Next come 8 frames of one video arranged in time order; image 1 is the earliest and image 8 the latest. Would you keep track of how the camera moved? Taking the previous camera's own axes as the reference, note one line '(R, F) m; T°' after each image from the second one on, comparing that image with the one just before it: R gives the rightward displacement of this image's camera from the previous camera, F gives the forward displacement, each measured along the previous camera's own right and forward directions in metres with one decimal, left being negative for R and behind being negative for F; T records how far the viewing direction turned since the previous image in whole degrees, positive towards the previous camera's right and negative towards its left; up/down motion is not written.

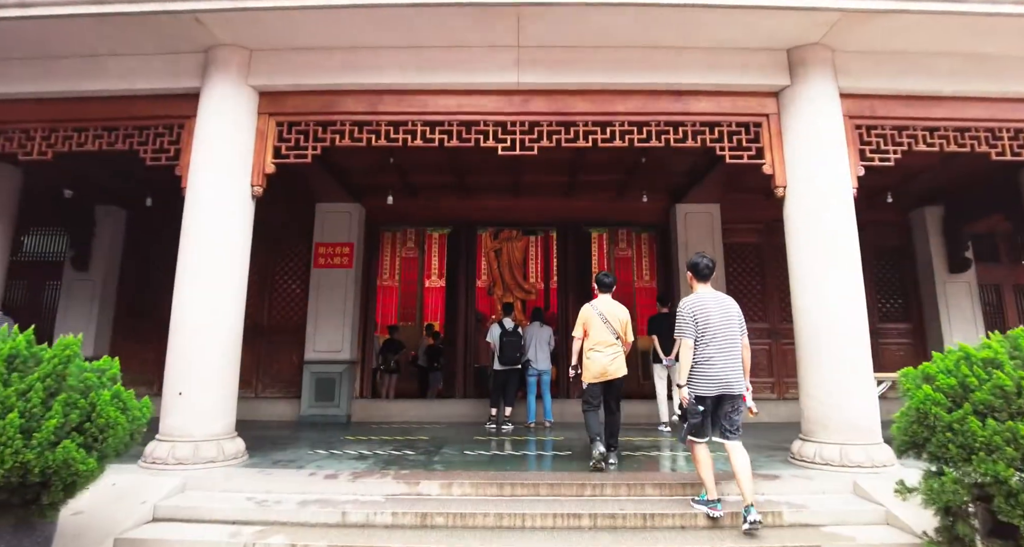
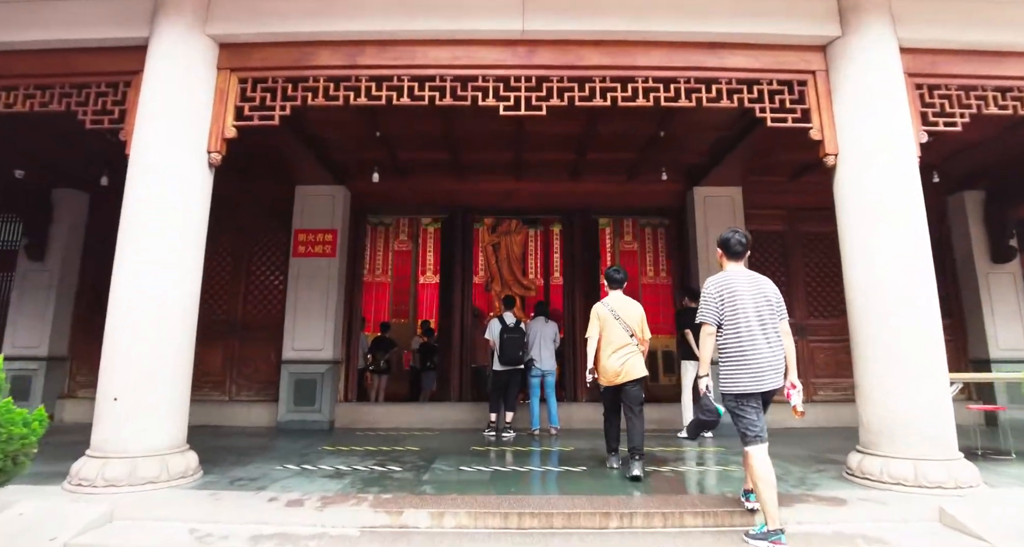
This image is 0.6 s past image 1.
(0.0, +0.5) m; 0°
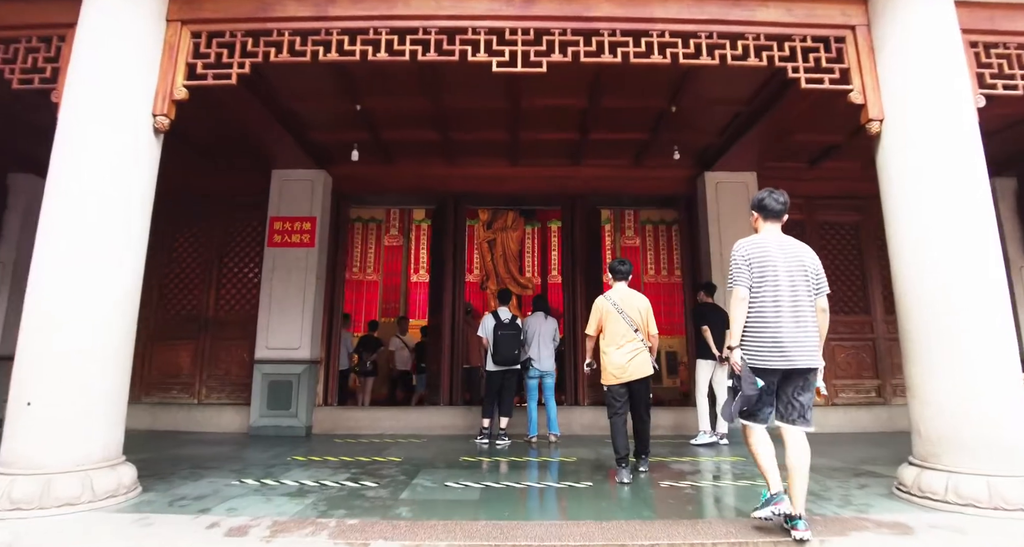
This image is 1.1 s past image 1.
(0.0, +0.4) m; 0°
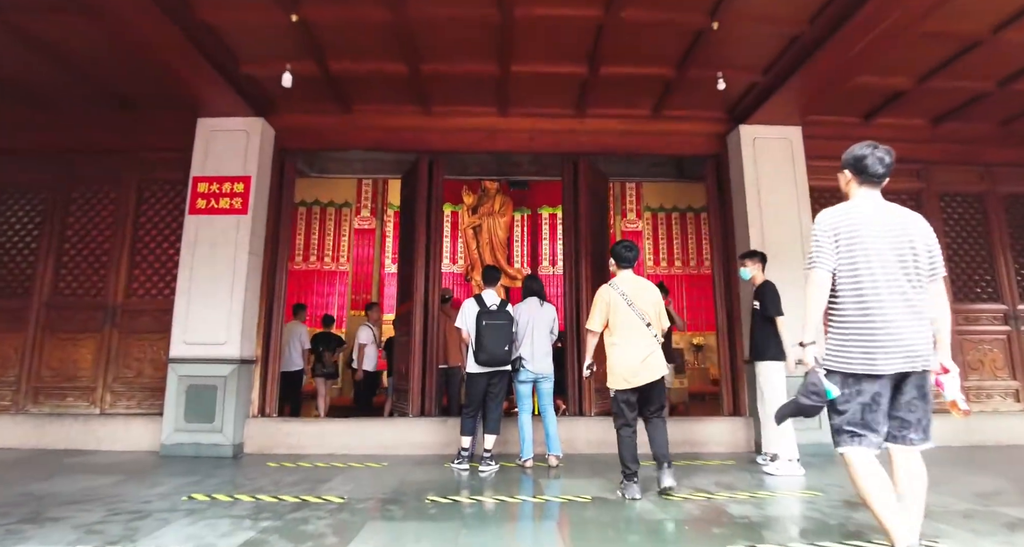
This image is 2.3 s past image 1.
(0.0, +0.9) m; +2°
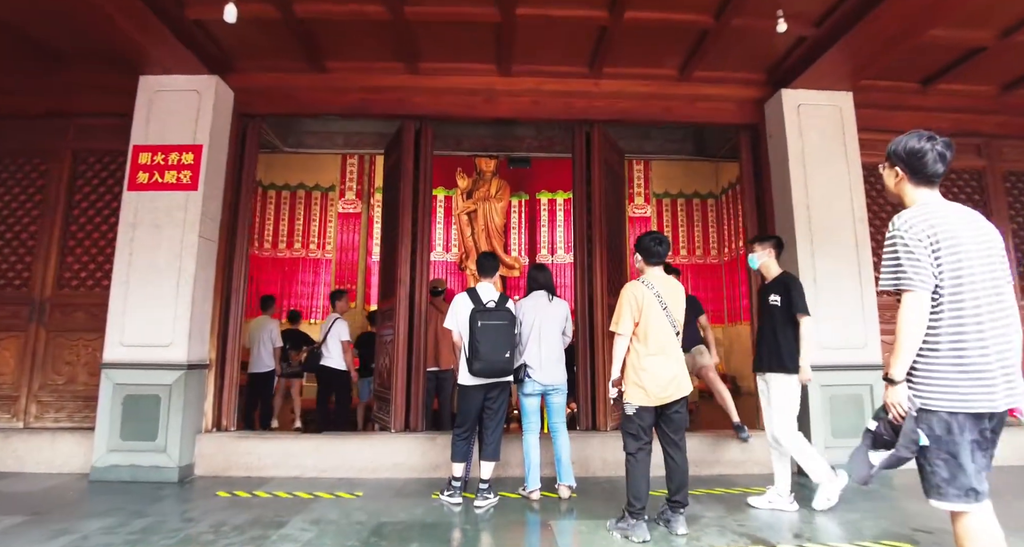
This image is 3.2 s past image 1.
(0.0, +0.6) m; +1°
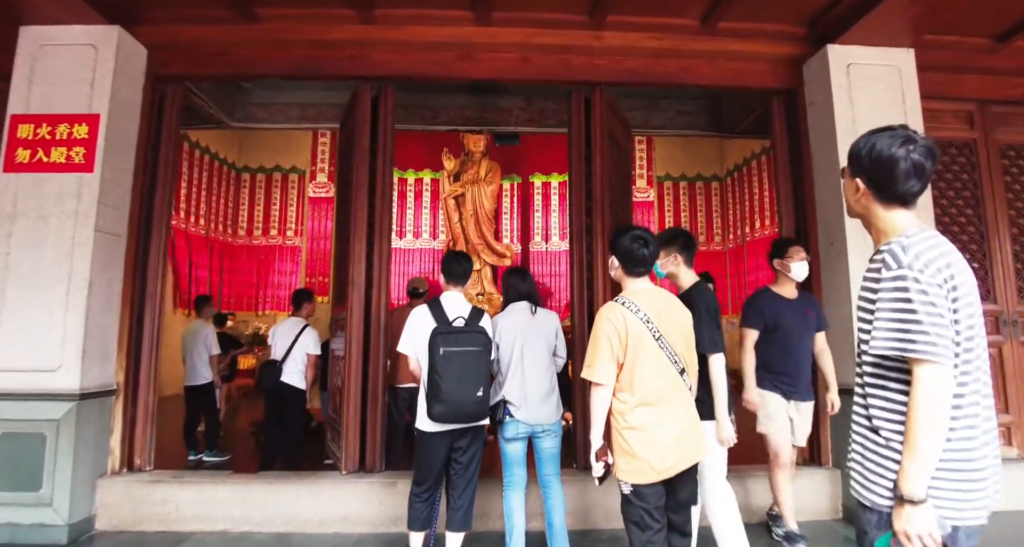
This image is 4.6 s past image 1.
(+0.1, +0.6) m; +1°
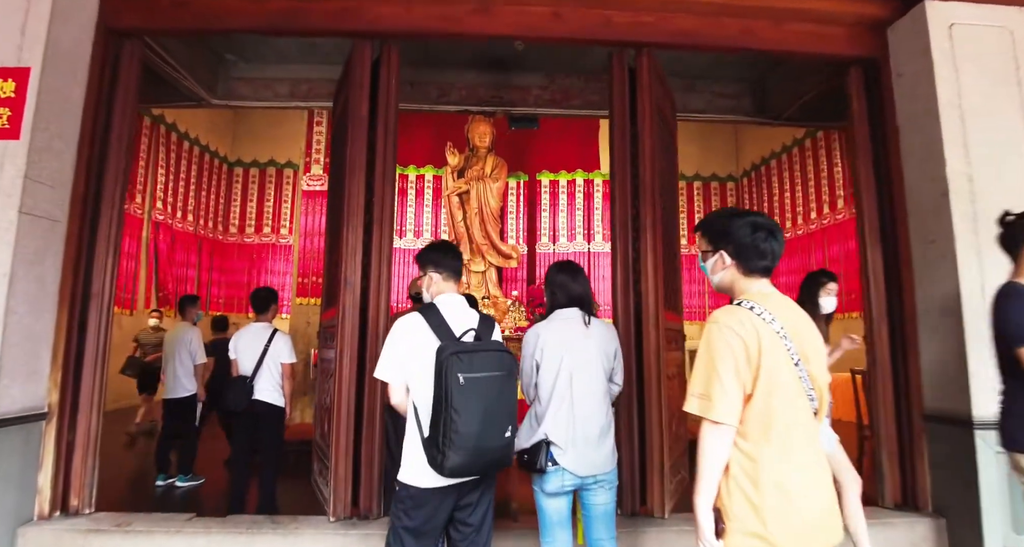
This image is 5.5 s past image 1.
(-0.1, +0.5) m; 0°
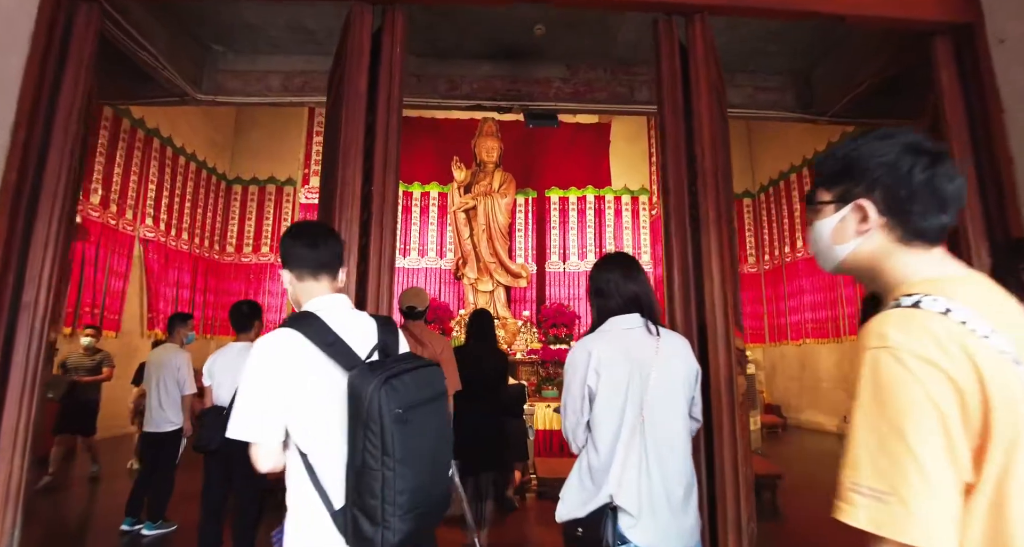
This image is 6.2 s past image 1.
(-0.1, +0.4) m; 0°
